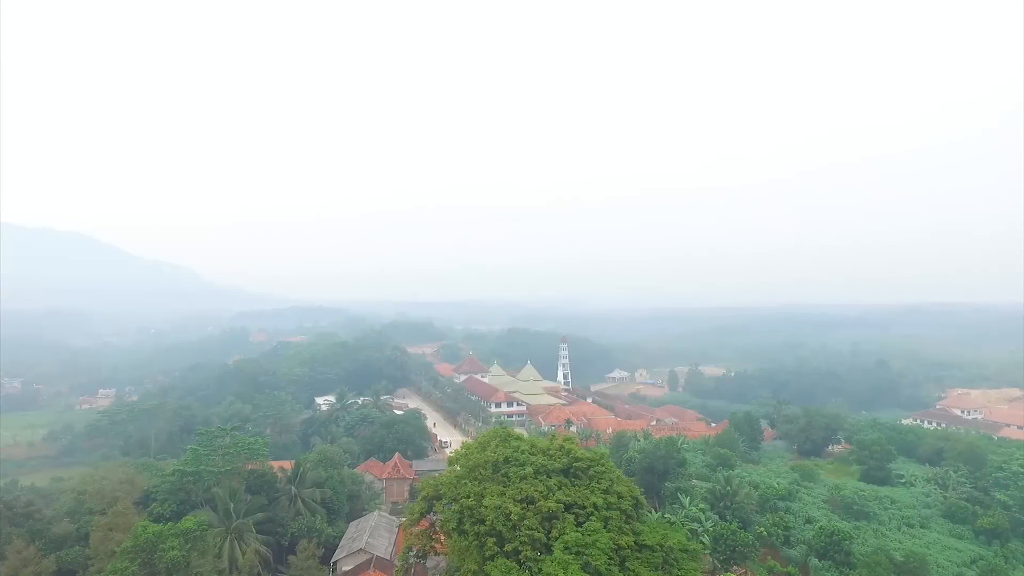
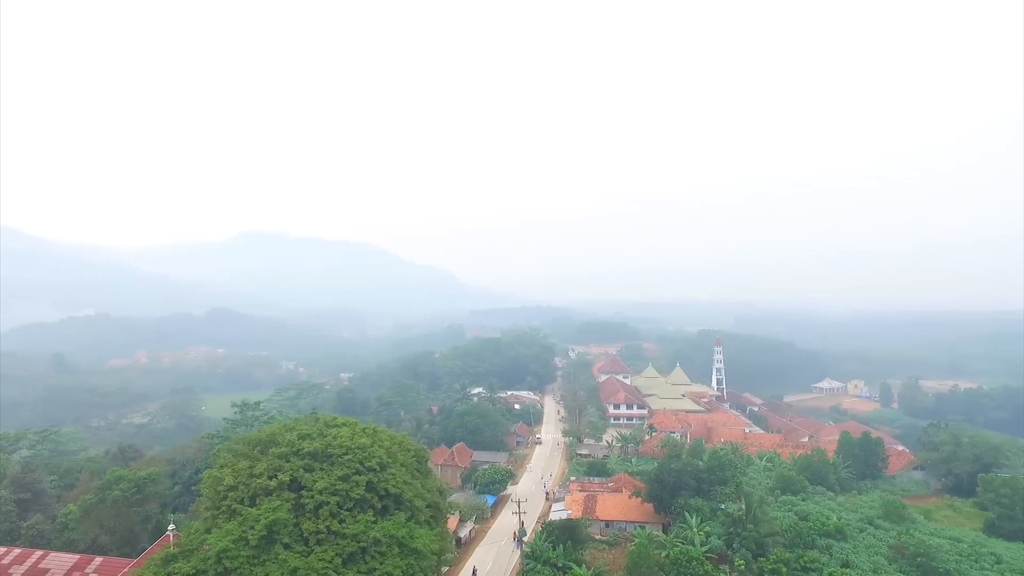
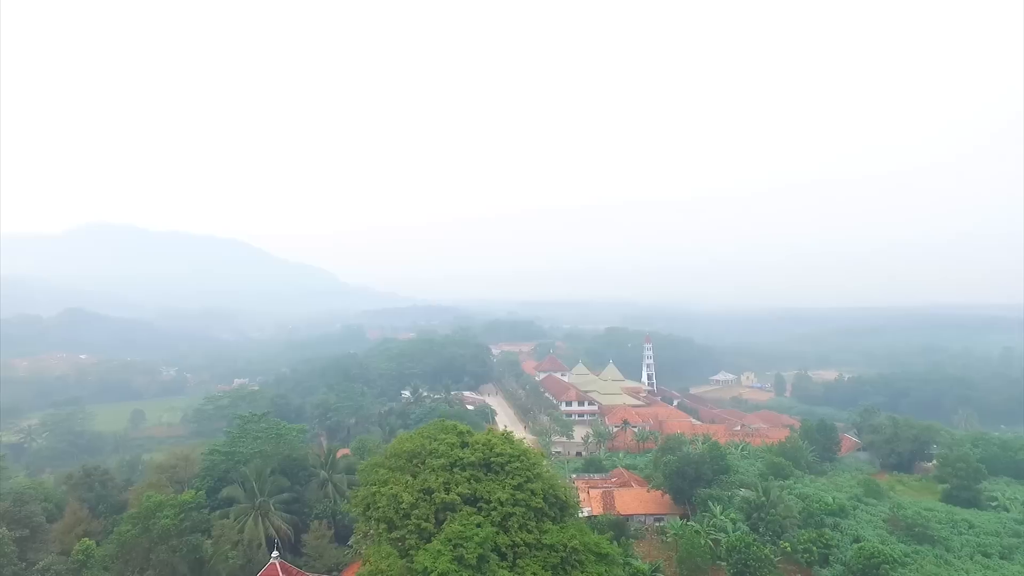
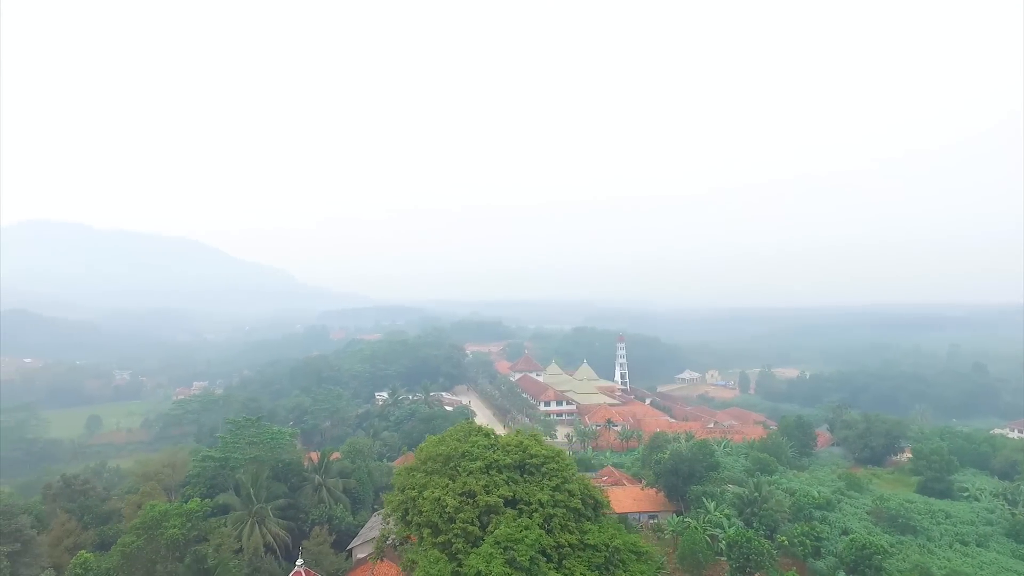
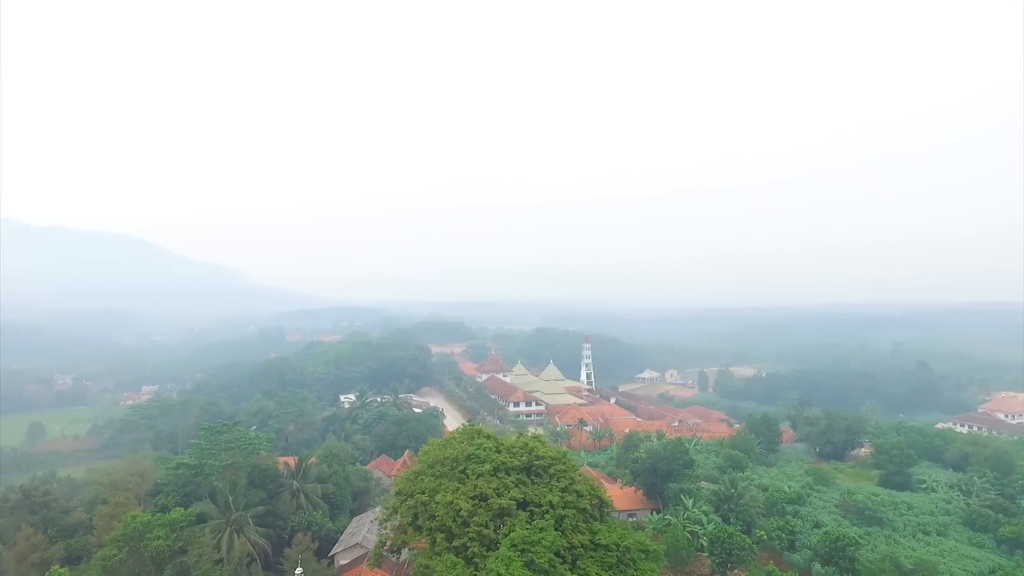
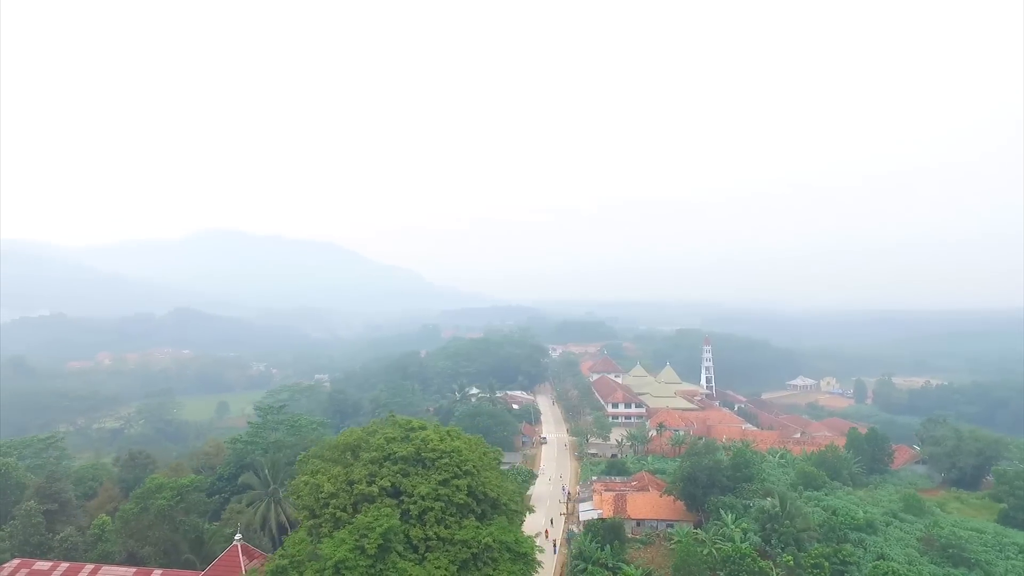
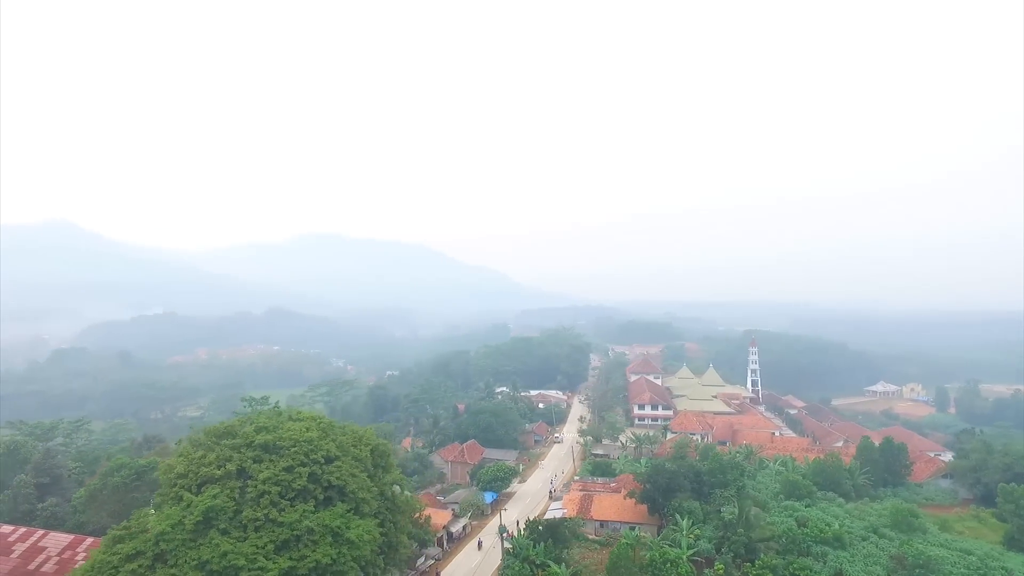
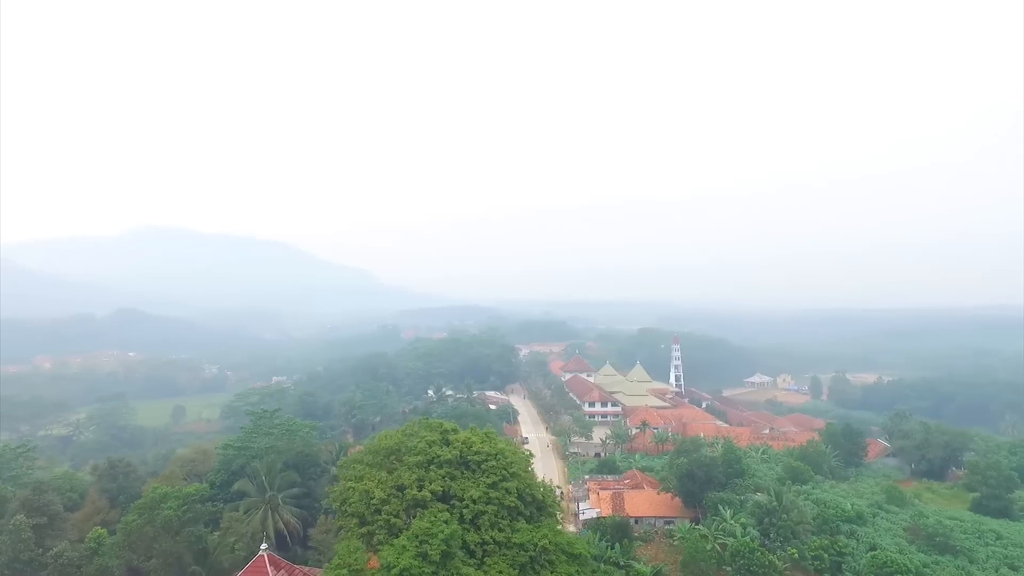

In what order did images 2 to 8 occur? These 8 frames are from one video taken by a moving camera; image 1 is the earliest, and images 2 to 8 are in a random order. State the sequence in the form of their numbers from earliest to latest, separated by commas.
5, 4, 3, 8, 6, 2, 7
